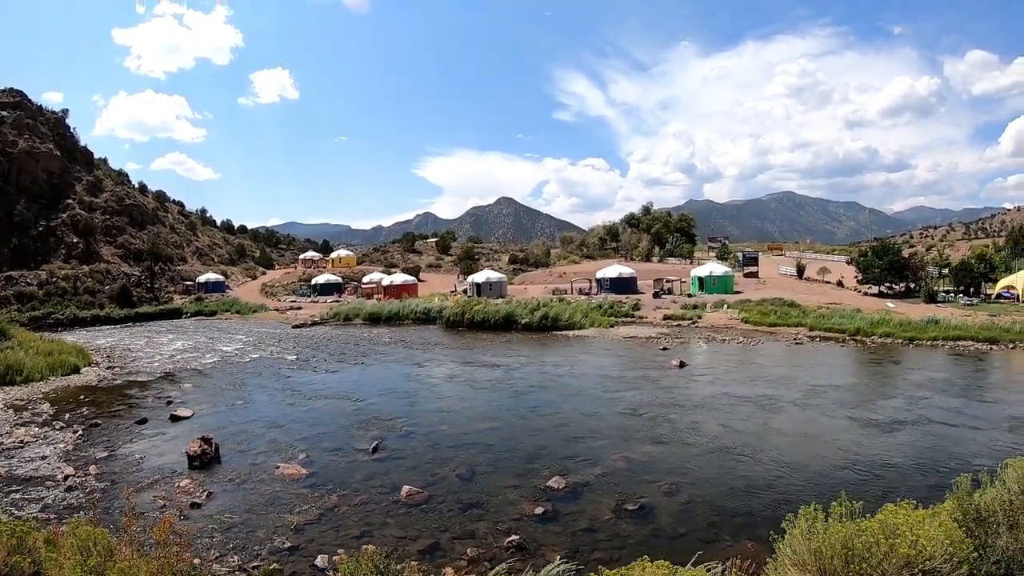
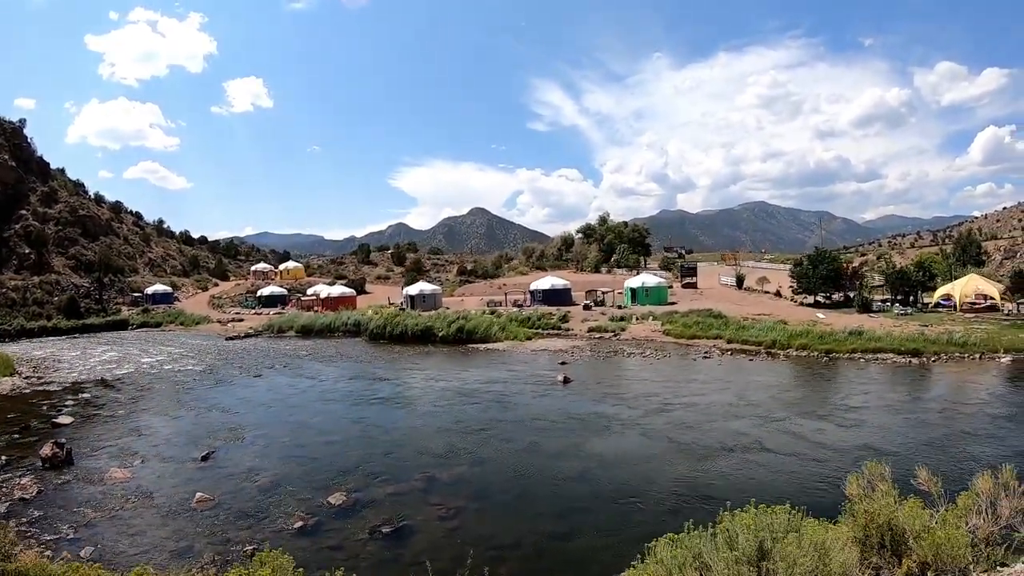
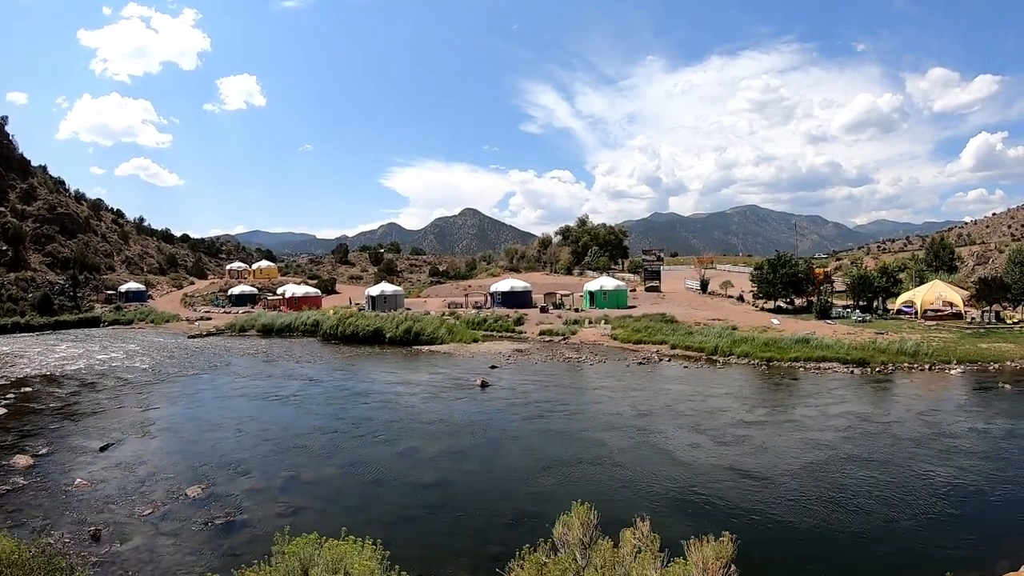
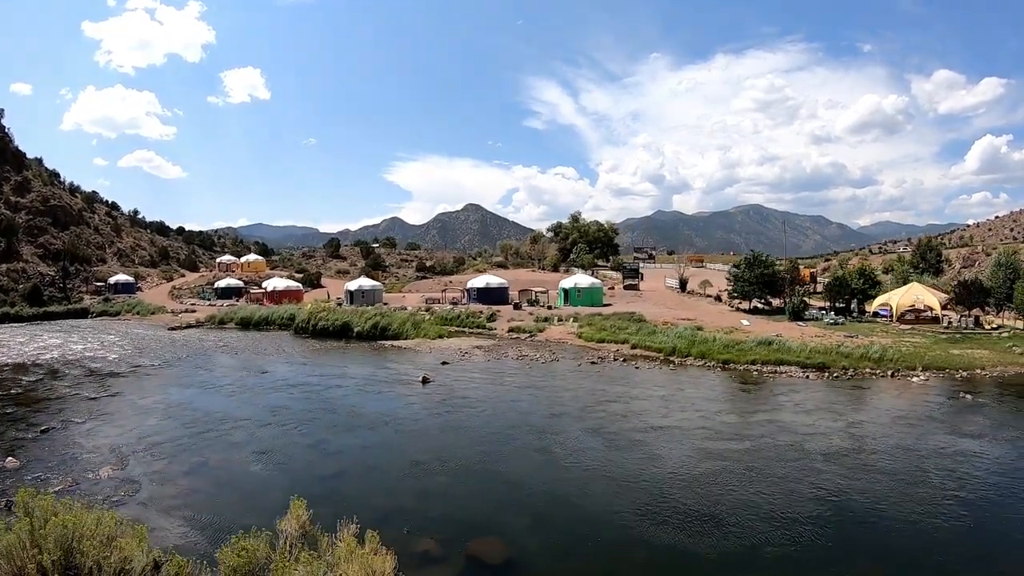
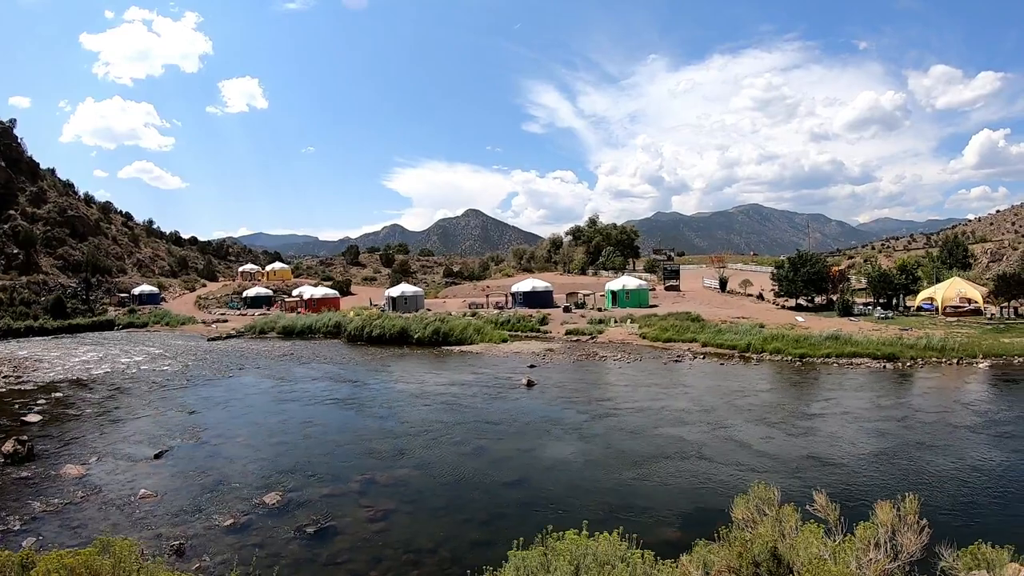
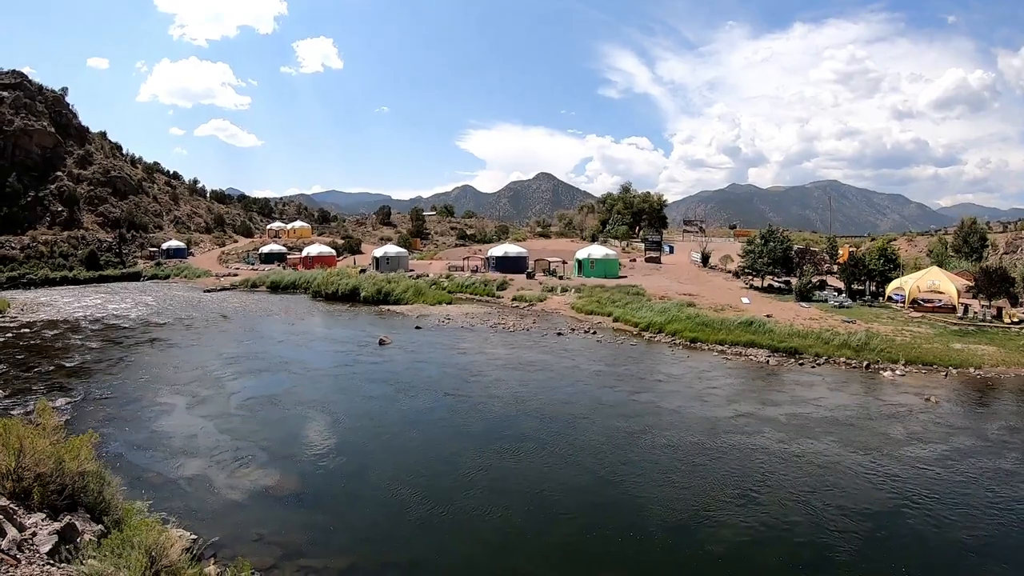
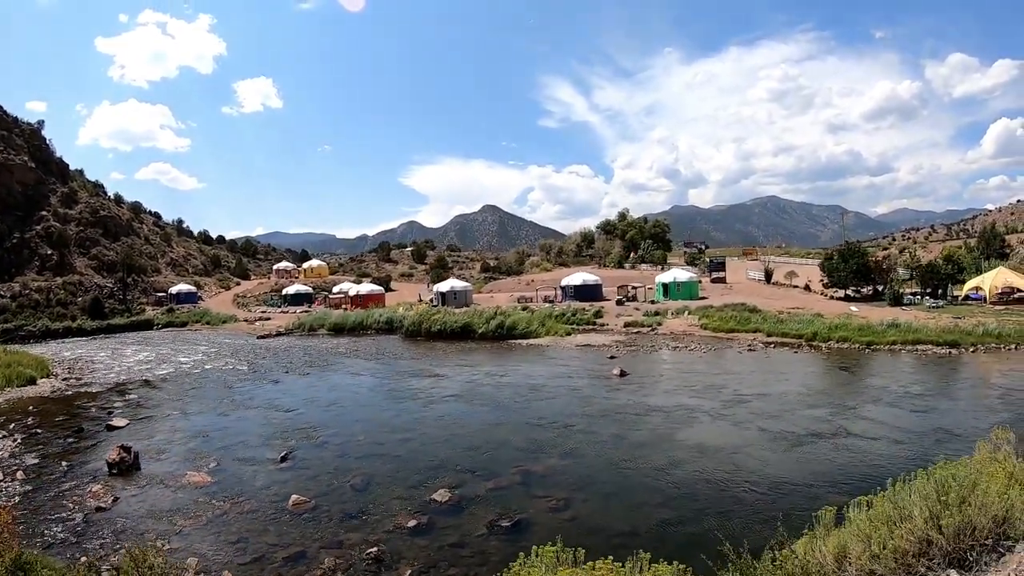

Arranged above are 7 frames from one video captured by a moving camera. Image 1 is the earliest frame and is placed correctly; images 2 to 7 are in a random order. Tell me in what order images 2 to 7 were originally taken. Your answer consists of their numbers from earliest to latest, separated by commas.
7, 2, 5, 3, 4, 6
